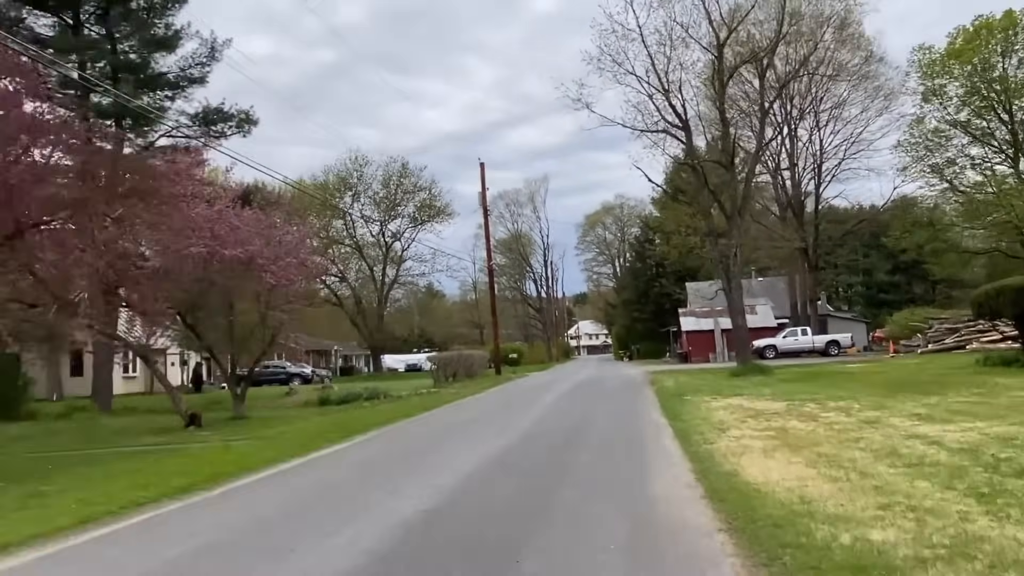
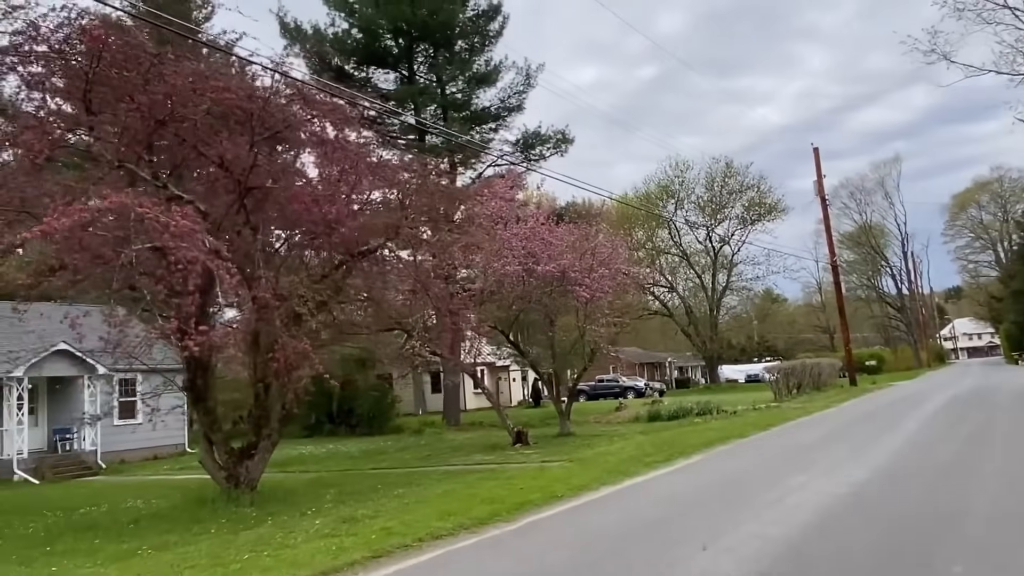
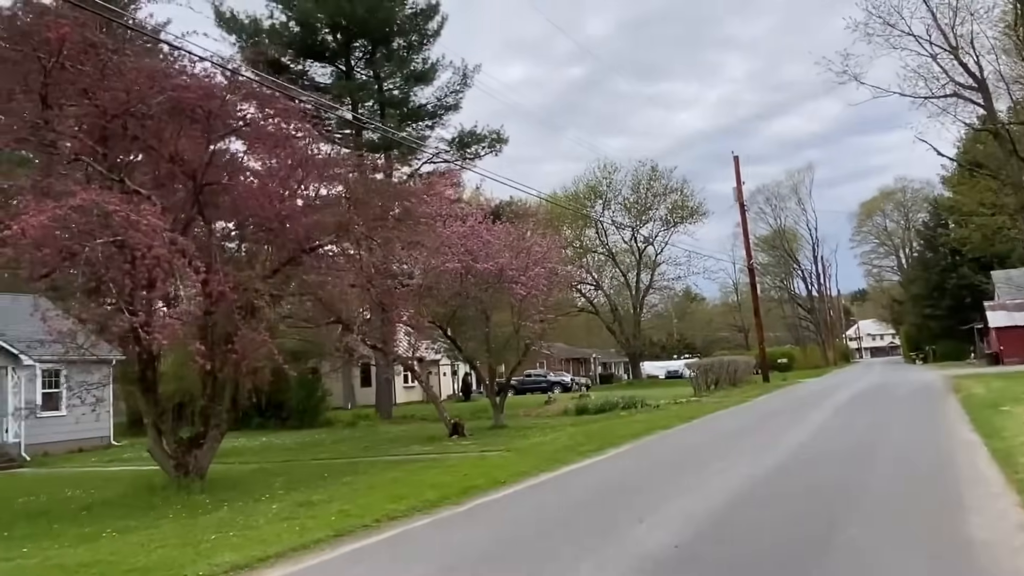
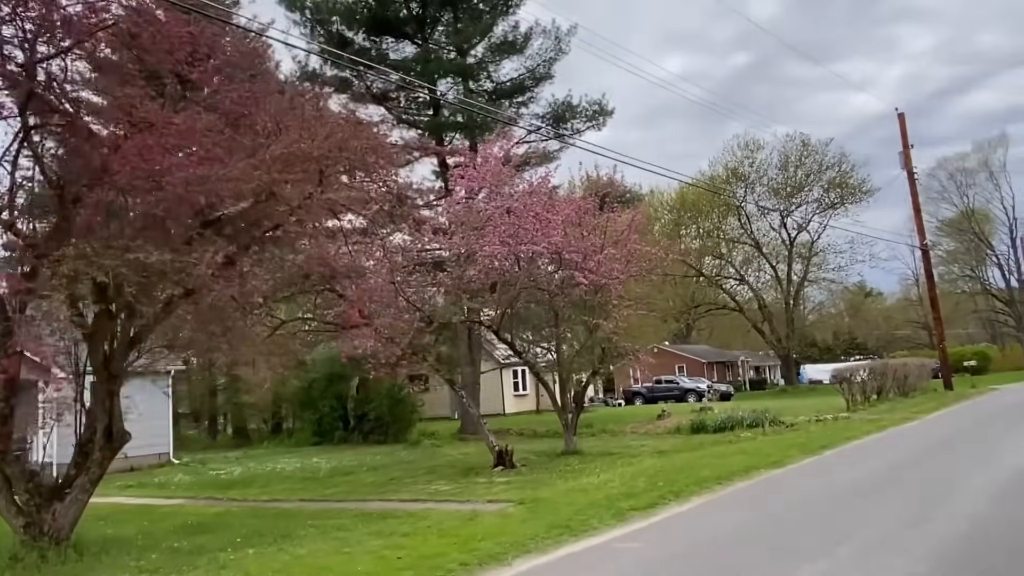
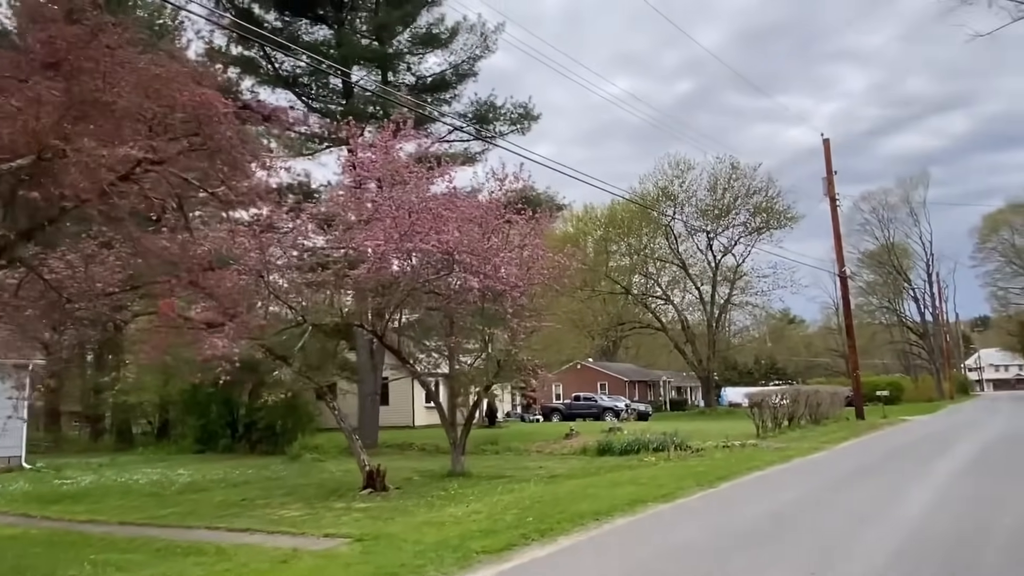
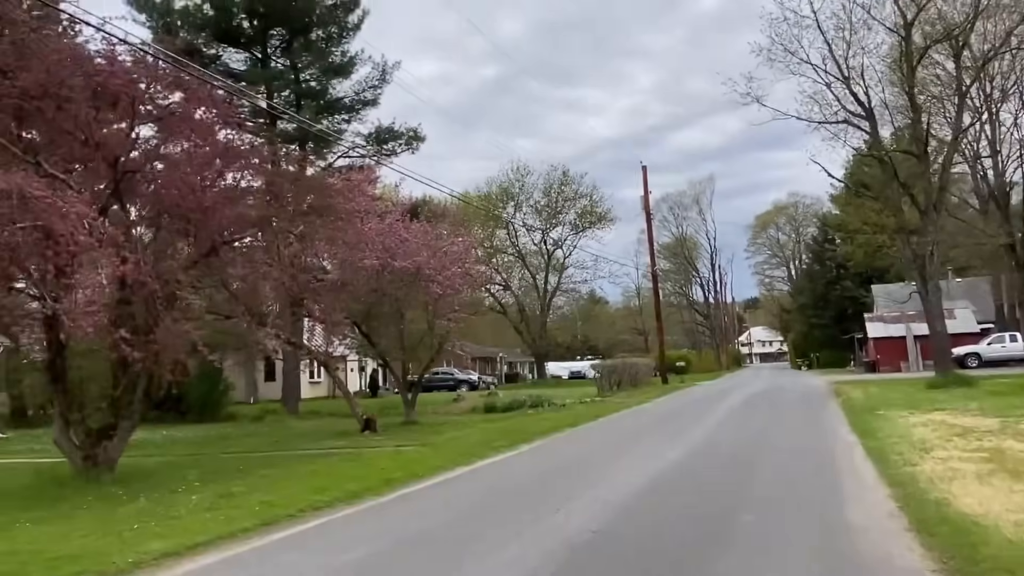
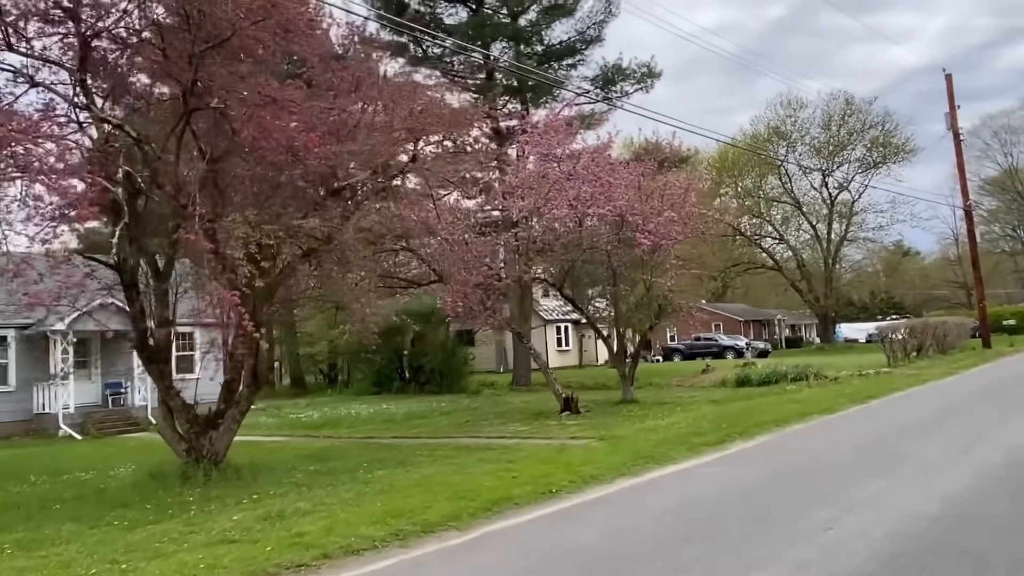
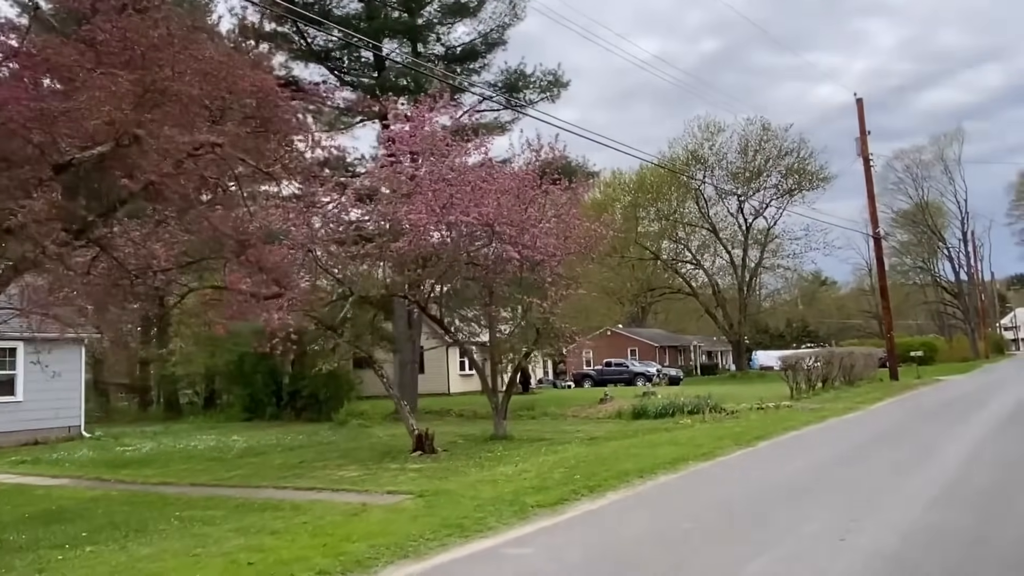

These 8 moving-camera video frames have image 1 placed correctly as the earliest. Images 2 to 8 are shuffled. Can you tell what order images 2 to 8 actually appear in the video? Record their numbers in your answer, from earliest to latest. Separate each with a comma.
6, 3, 2, 7, 4, 8, 5
